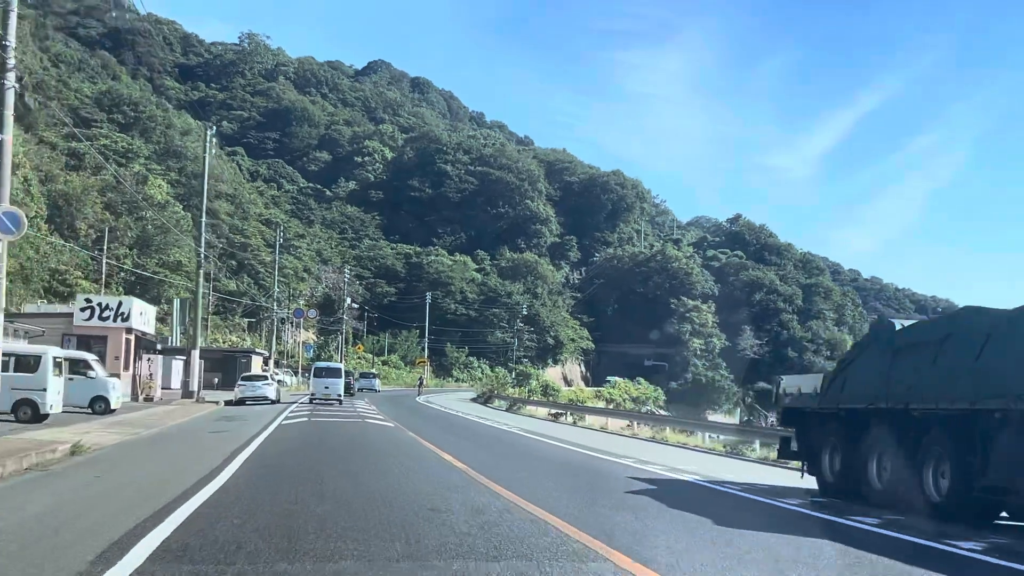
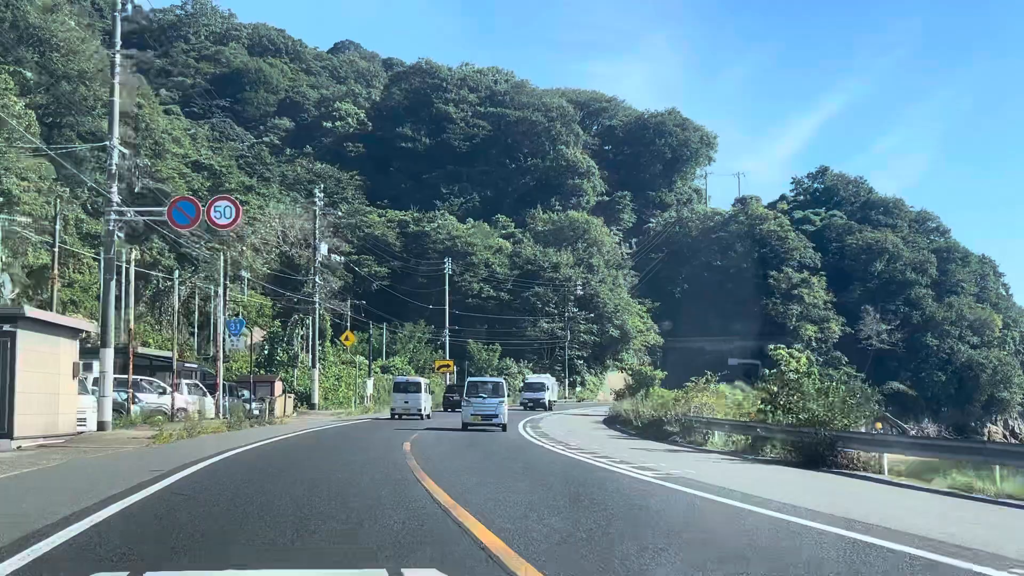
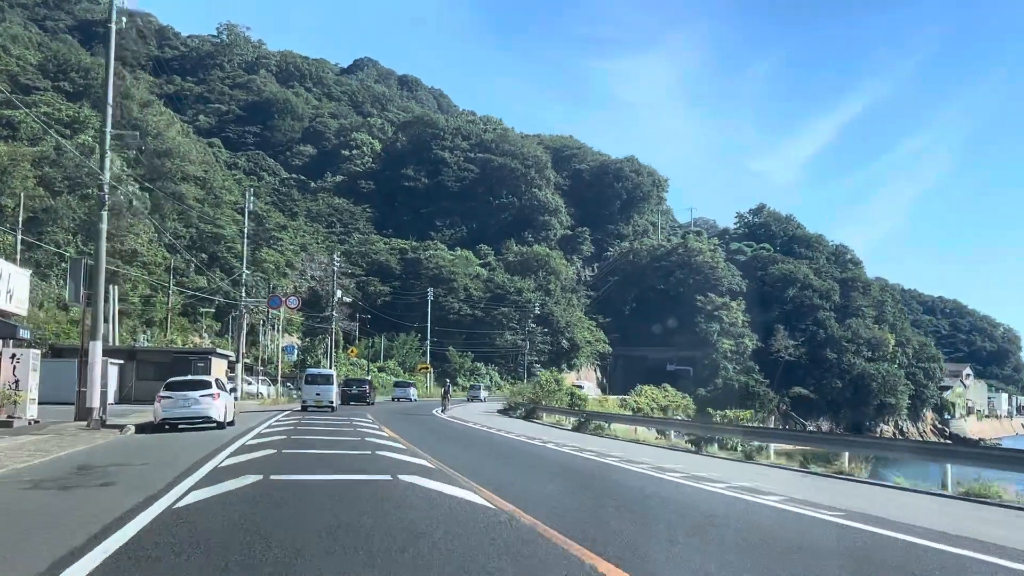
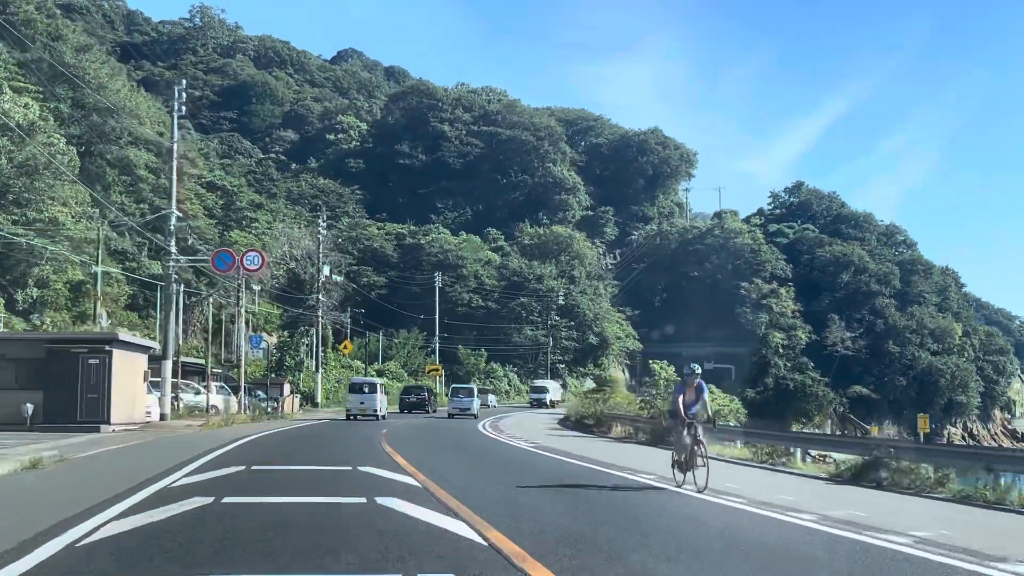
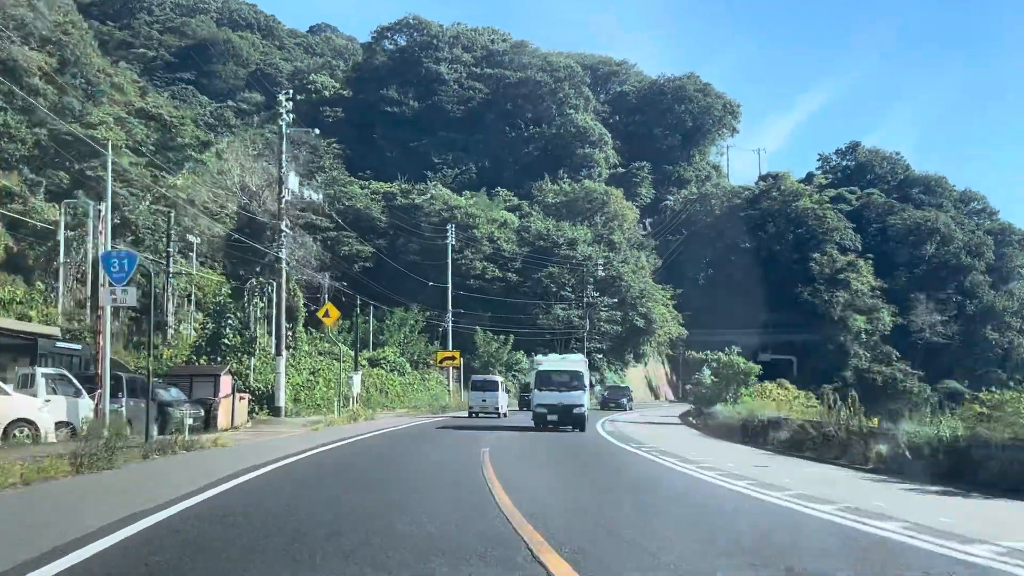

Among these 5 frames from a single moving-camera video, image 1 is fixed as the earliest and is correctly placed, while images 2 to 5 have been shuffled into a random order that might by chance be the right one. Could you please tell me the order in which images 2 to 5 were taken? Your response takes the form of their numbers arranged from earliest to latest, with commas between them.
3, 4, 2, 5
